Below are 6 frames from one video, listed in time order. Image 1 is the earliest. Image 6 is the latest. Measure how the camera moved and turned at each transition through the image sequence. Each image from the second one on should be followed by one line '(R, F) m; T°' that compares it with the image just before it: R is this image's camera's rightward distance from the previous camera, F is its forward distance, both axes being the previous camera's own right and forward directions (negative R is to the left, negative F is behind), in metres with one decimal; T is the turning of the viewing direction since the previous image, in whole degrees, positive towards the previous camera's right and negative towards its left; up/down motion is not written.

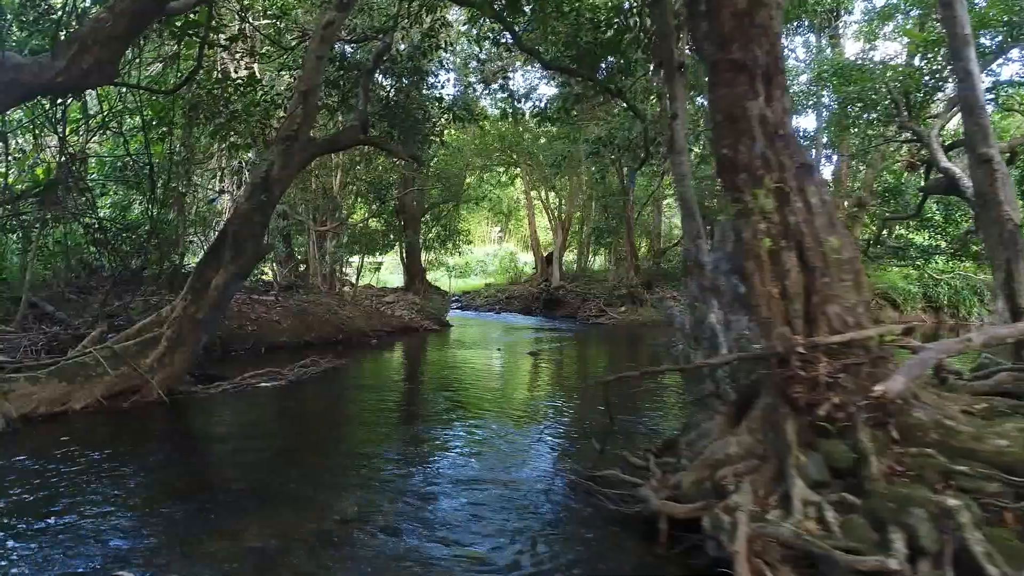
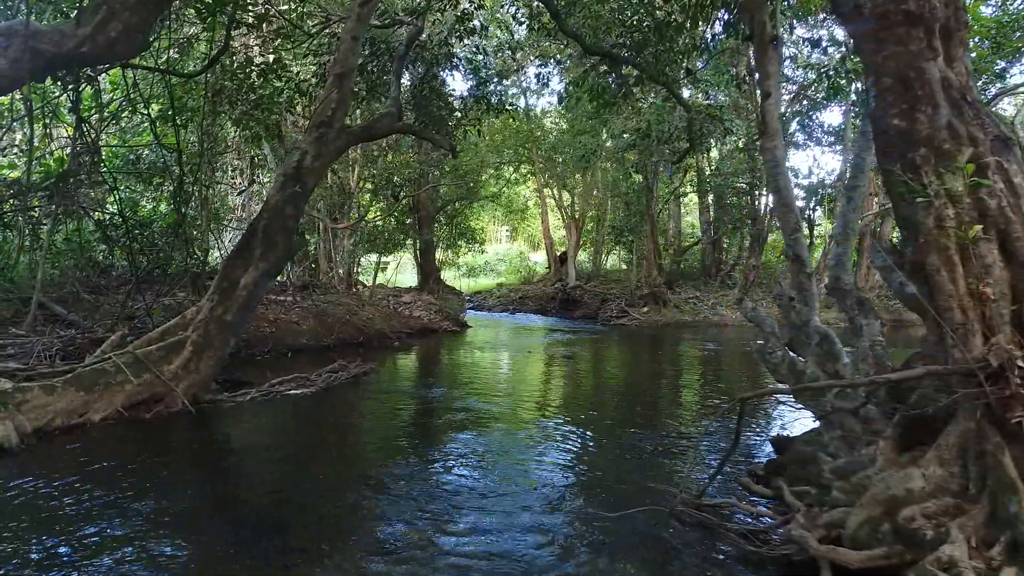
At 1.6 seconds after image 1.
(-0.7, +0.7) m; 0°
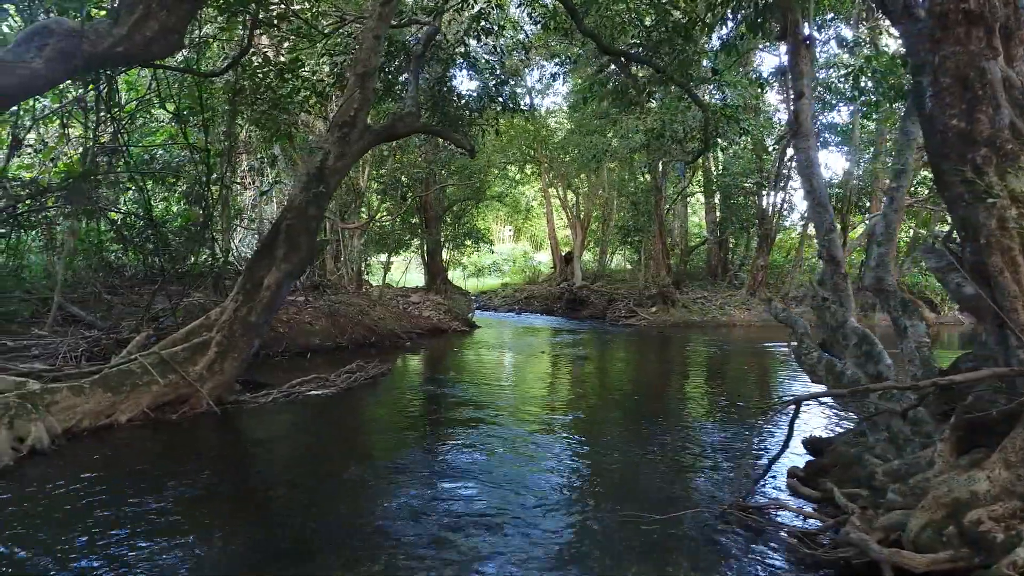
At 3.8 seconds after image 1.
(-0.3, 0.0) m; 0°
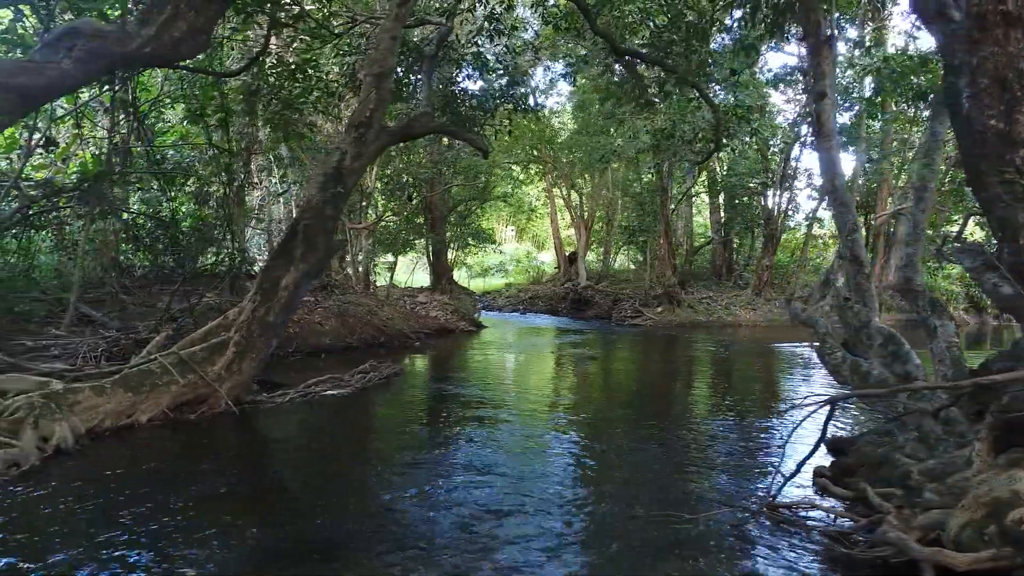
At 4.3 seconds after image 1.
(-0.2, 0.0) m; 0°
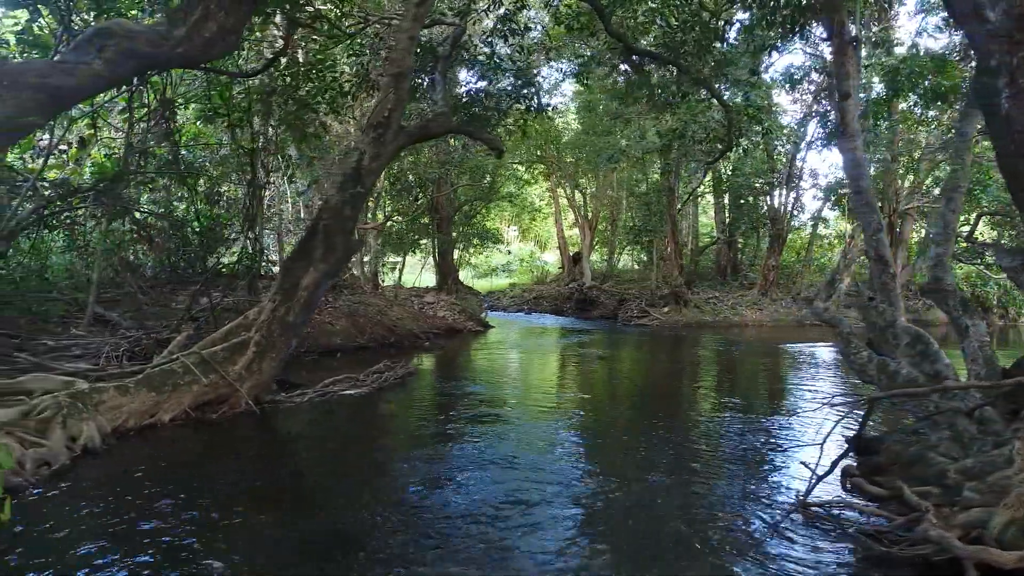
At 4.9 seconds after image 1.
(-0.2, 0.0) m; 0°
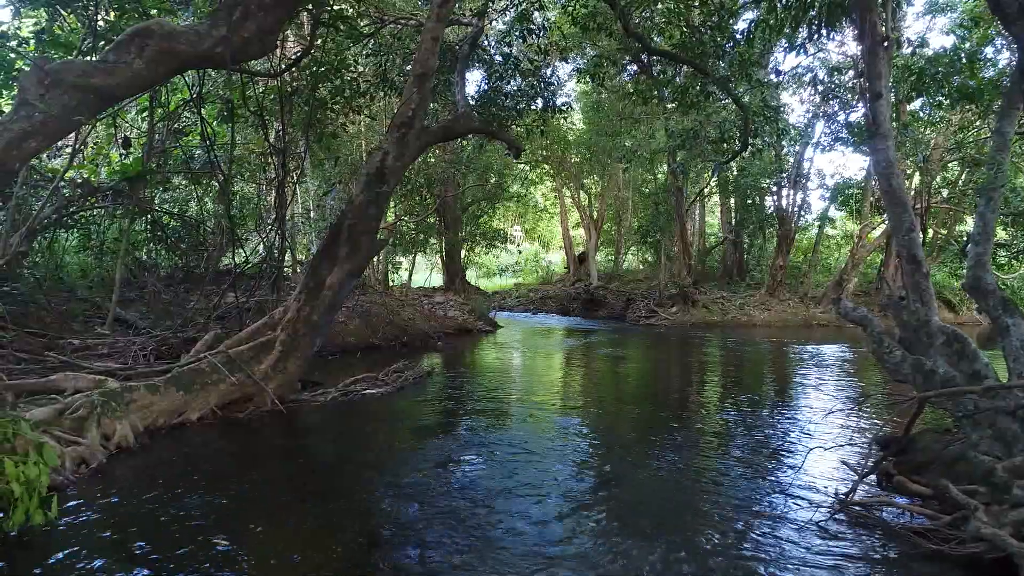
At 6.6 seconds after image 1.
(-0.3, 0.0) m; 0°
